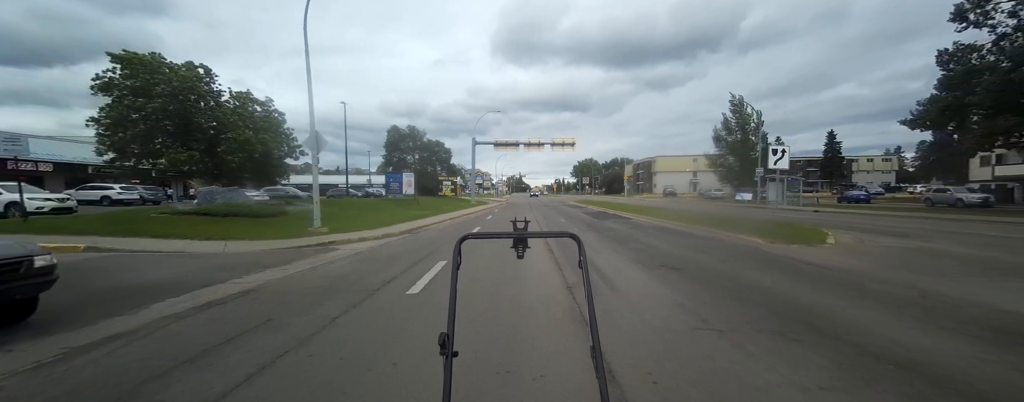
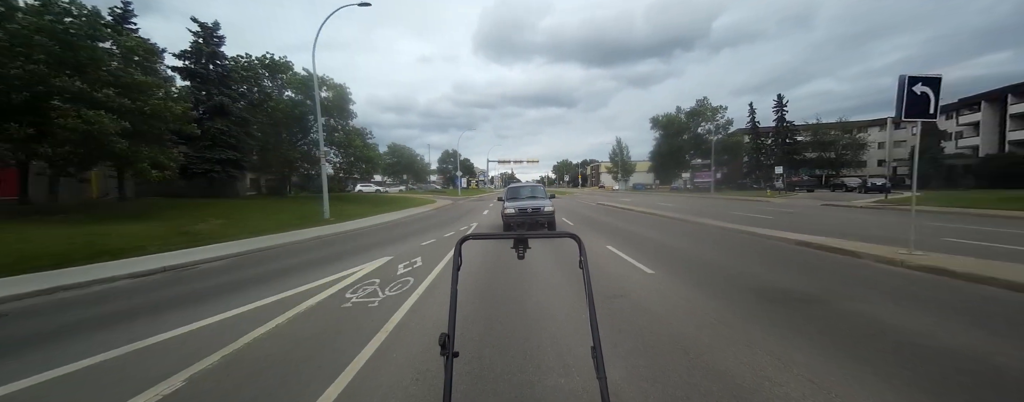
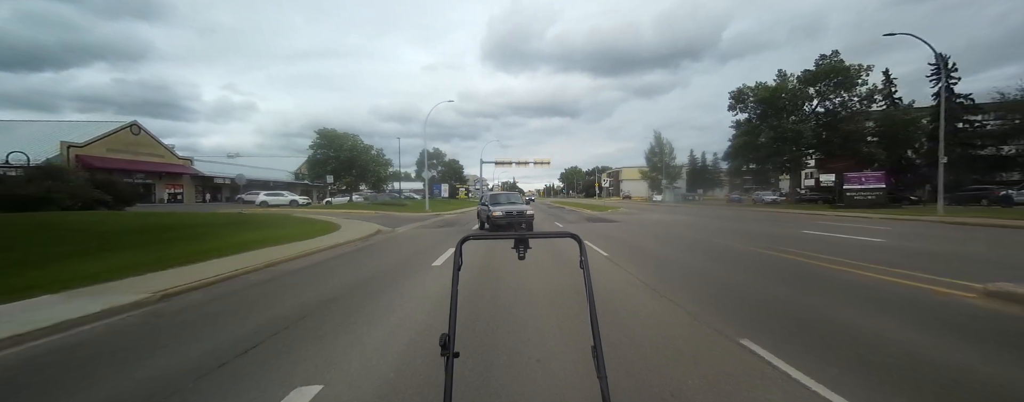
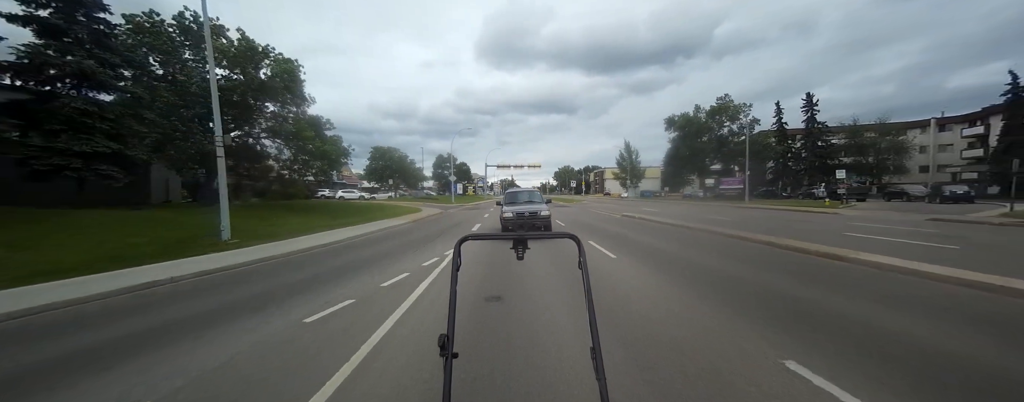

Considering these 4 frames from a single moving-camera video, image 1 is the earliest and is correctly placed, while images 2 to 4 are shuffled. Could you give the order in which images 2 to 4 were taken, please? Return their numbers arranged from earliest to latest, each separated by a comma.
3, 4, 2
